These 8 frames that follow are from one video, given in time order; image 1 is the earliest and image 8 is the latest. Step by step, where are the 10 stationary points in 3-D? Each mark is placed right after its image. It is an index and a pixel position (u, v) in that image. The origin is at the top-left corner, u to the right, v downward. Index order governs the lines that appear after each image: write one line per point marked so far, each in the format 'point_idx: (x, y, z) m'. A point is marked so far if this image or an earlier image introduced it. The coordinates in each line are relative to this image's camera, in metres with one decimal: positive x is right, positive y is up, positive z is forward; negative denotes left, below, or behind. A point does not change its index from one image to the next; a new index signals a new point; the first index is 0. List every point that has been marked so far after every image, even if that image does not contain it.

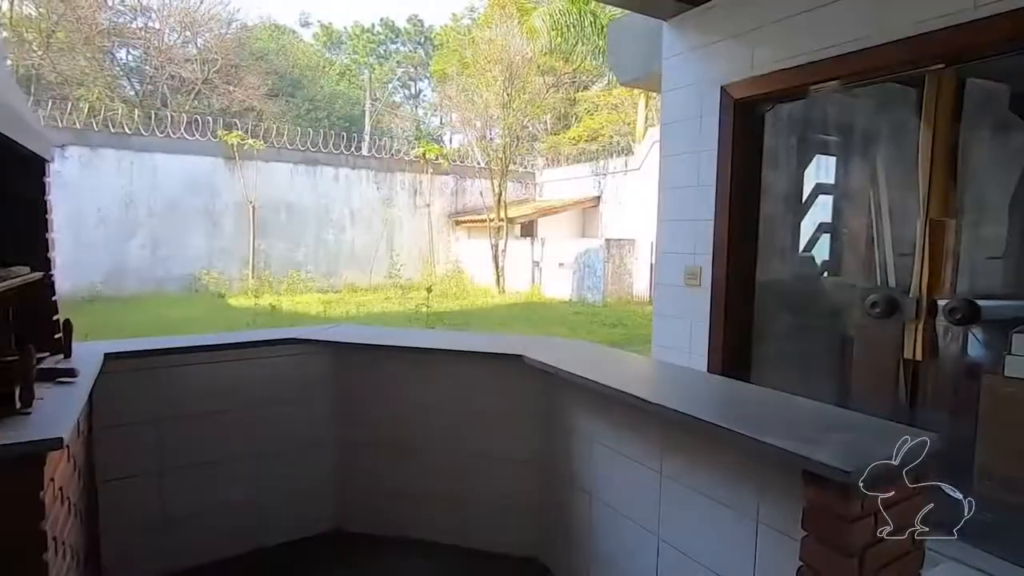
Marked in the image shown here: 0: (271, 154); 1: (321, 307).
0: (-3.6, +2.0, +8.6) m
1: (-2.4, -0.2, +7.2) m
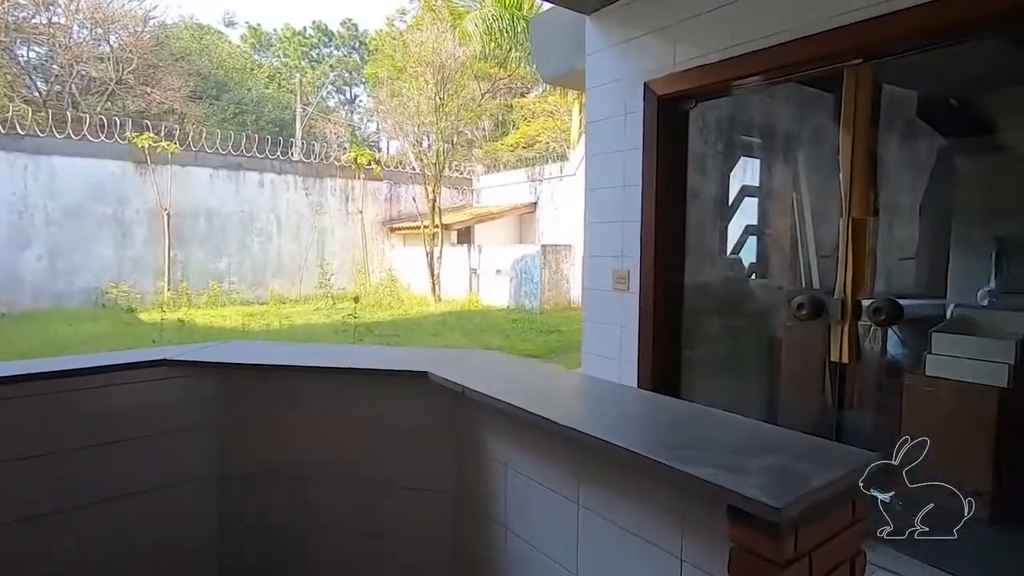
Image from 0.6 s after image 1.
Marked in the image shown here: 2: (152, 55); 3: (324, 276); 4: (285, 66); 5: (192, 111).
0: (-4.5, +1.8, +8.0) m
1: (-3.2, -0.4, +6.8) m
2: (-7.8, +5.1, +12.9) m
3: (-3.1, +0.2, +9.1) m
4: (-6.3, +6.3, +16.7) m
5: (-7.4, +4.1, +13.7) m
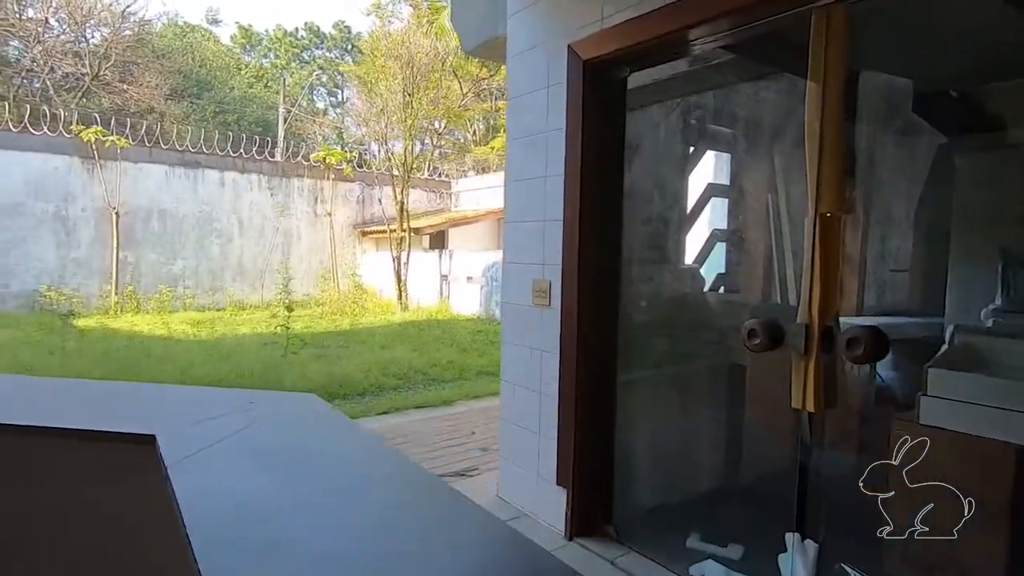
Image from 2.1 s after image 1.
0: (-4.9, +1.7, +7.5) m
1: (-3.6, -0.4, +6.3) m
2: (-8.1, +5.0, +12.4) m
3: (-3.5, +0.1, +8.6) m
4: (-6.6, +6.2, +16.2) m
5: (-7.7, +4.0, +13.2) m
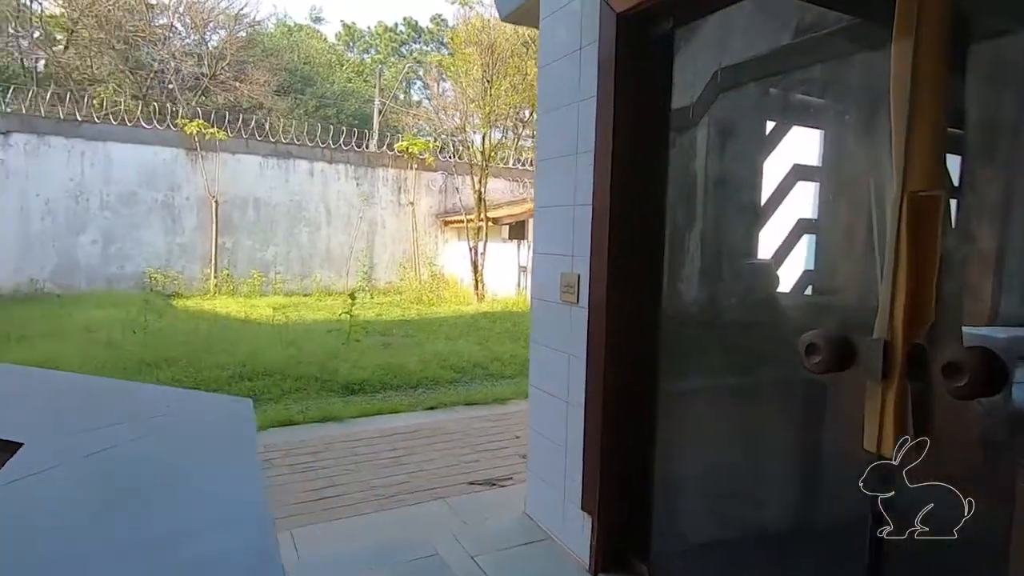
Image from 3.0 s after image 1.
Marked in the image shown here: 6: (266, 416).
0: (-3.8, +2.0, +8.0) m
1: (-2.8, -0.2, +6.6) m
2: (-6.1, +5.4, +13.3) m
3: (-2.3, +0.3, +8.9) m
4: (-4.0, +6.5, +16.7) m
5: (-5.7, +4.4, +14.0) m
6: (-1.3, -0.7, +2.9) m
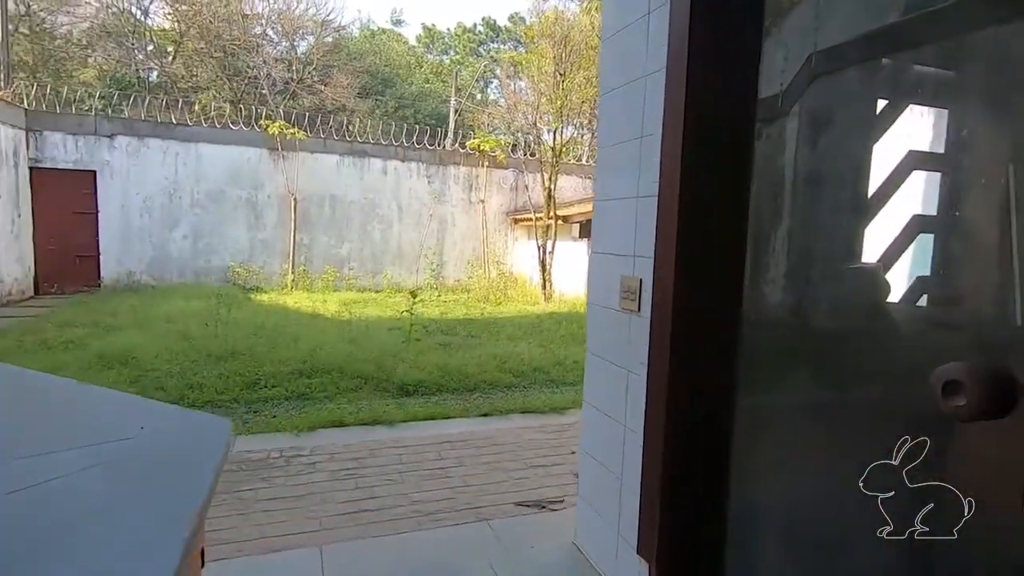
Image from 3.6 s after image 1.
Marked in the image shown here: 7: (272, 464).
0: (-2.8, +2.0, +8.2) m
1: (-2.0, -0.2, +6.7) m
2: (-4.4, +5.5, +13.7) m
3: (-1.2, +0.3, +8.9) m
4: (-1.8, +6.6, +16.9) m
5: (-3.8, +4.5, +14.4) m
6: (-1.0, -0.6, +2.9) m
7: (-1.0, -0.7, +2.3) m
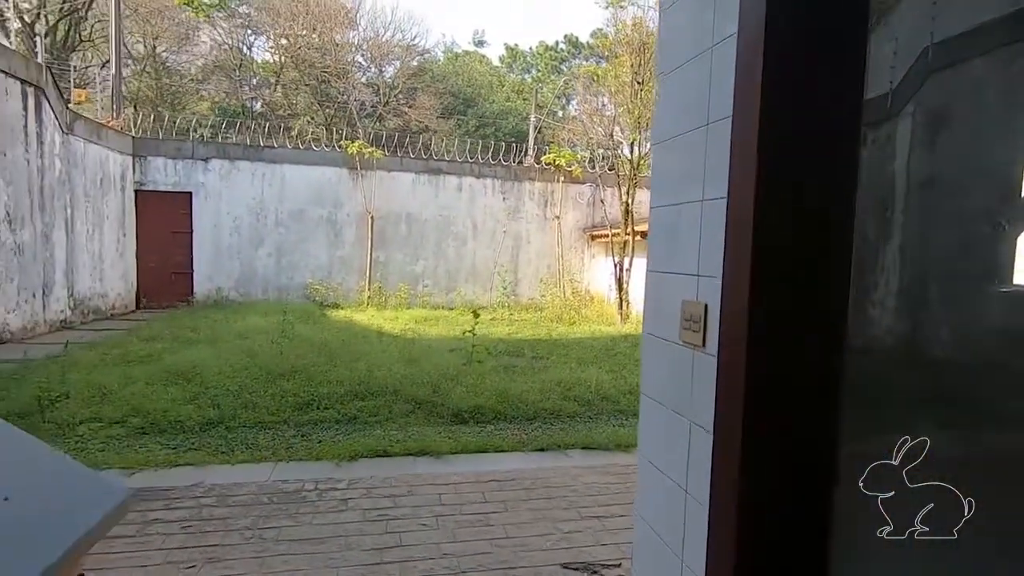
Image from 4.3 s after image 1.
0: (-1.7, +1.8, +8.3) m
1: (-1.2, -0.4, +6.6) m
2: (-2.5, +5.1, +14.1) m
3: (-0.1, 0.0, +8.7) m
4: (+0.5, +6.1, +16.9) m
5: (-1.9, +4.1, +14.6) m
6: (-0.7, -0.7, +2.7) m
7: (-0.8, -0.8, +2.1) m
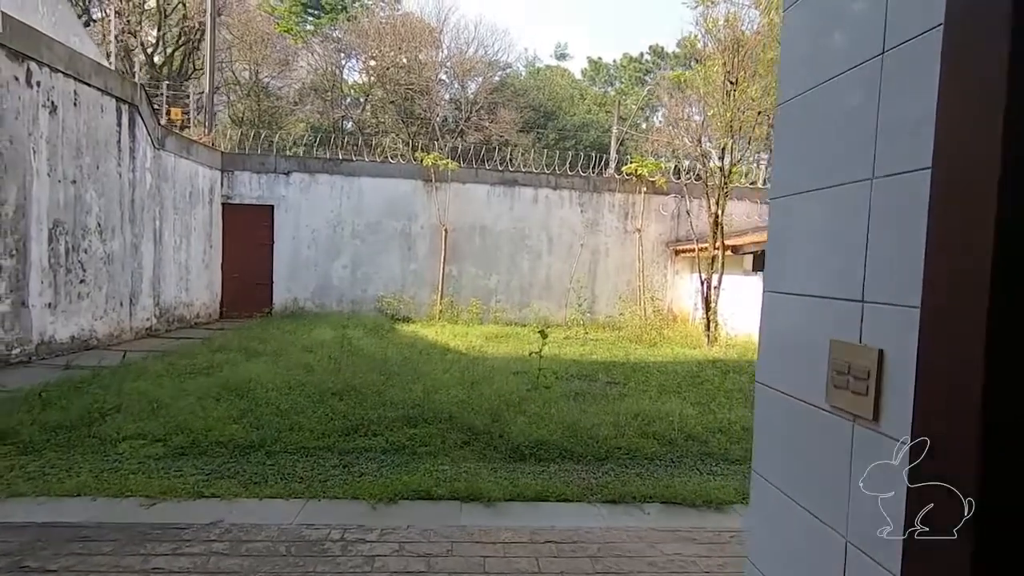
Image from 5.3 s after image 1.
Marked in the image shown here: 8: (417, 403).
0: (-0.6, +1.6, +8.1) m
1: (-0.3, -0.6, +6.3) m
2: (-0.5, +4.7, +14.1) m
3: (+1.0, -0.2, +8.3) m
4: (+2.9, +5.6, +16.4) m
5: (+0.1, +3.7, +14.5) m
6: (-0.5, -0.8, +2.4) m
7: (-0.6, -0.8, +1.8) m
8: (-0.5, -0.7, +3.3) m
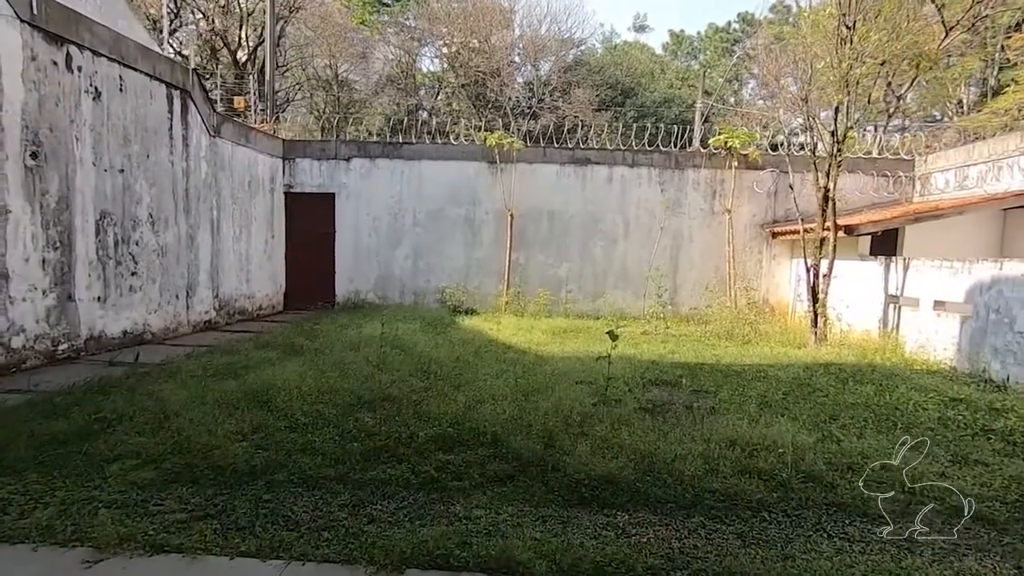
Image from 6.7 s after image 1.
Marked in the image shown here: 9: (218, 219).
0: (+0.3, +1.7, +7.5) m
1: (+0.3, -0.5, +5.7) m
2: (+1.2, +5.0, +13.3) m
3: (+2.0, -0.1, +7.4) m
4: (+4.9, +6.0, +15.2) m
5: (+1.9, +4.0, +13.6) m
6: (-0.3, -0.8, +1.8) m
7: (-0.5, -0.8, +1.3) m
8: (-0.3, -0.6, +2.8) m
9: (-3.2, +0.7, +6.2) m
